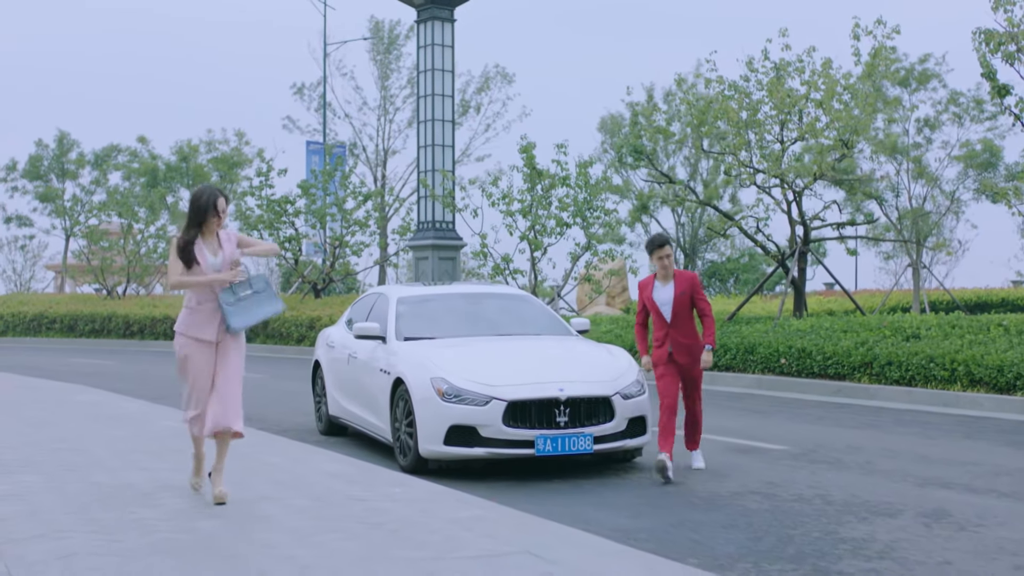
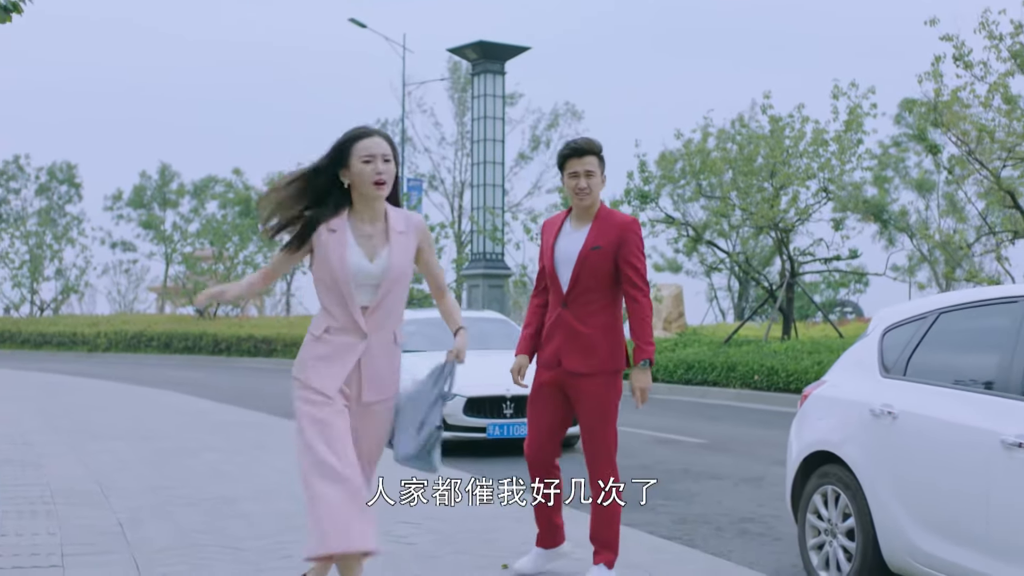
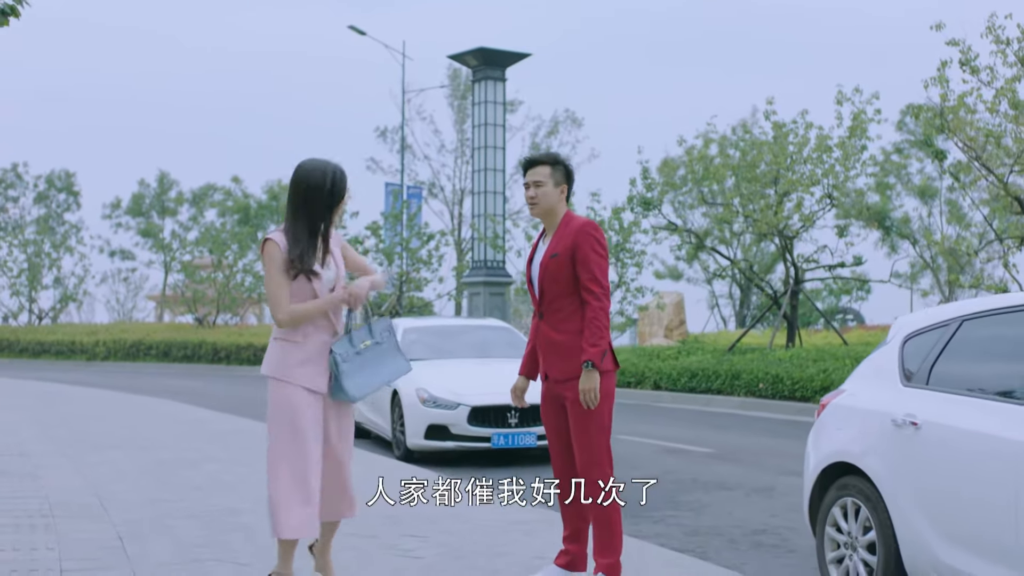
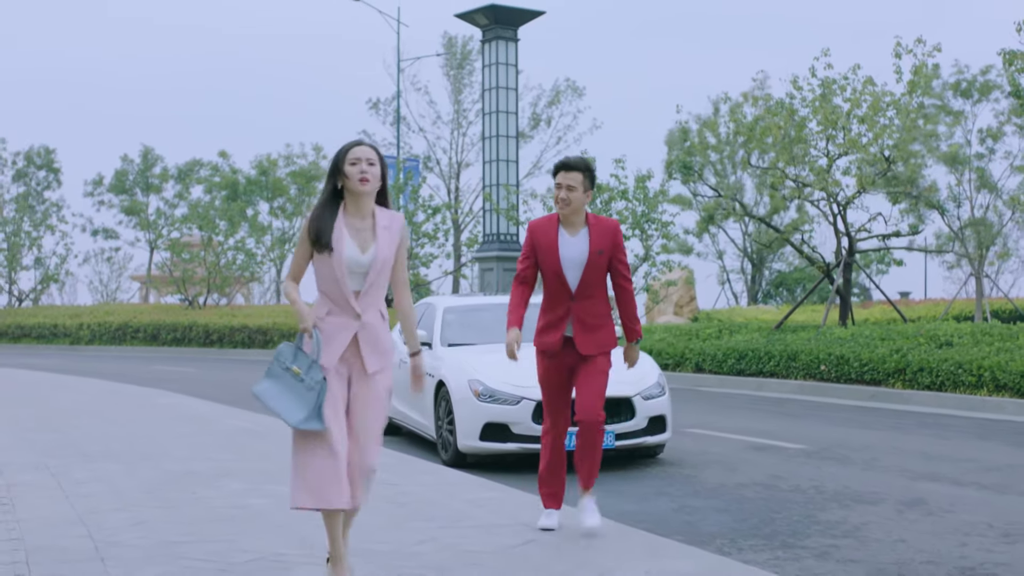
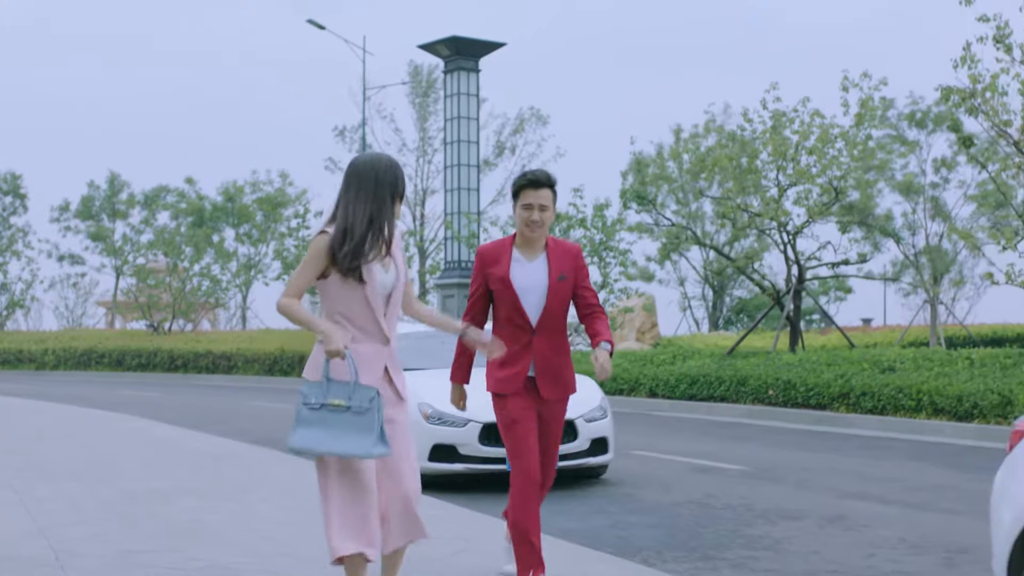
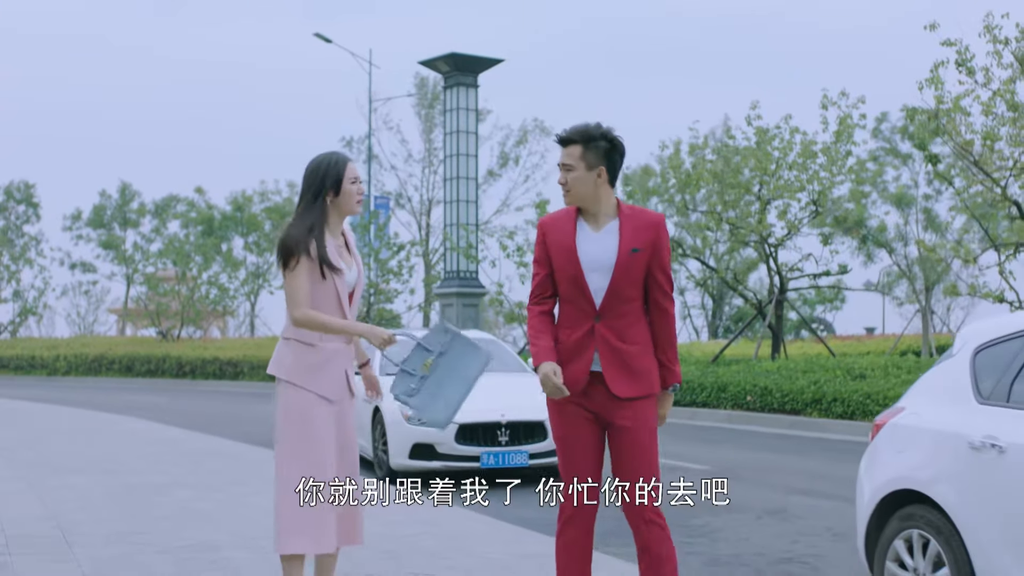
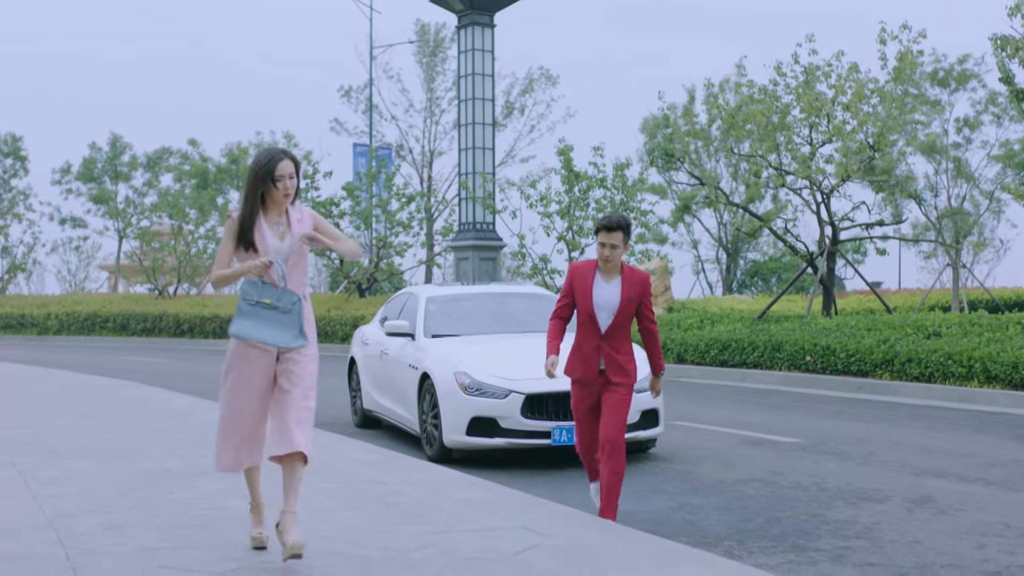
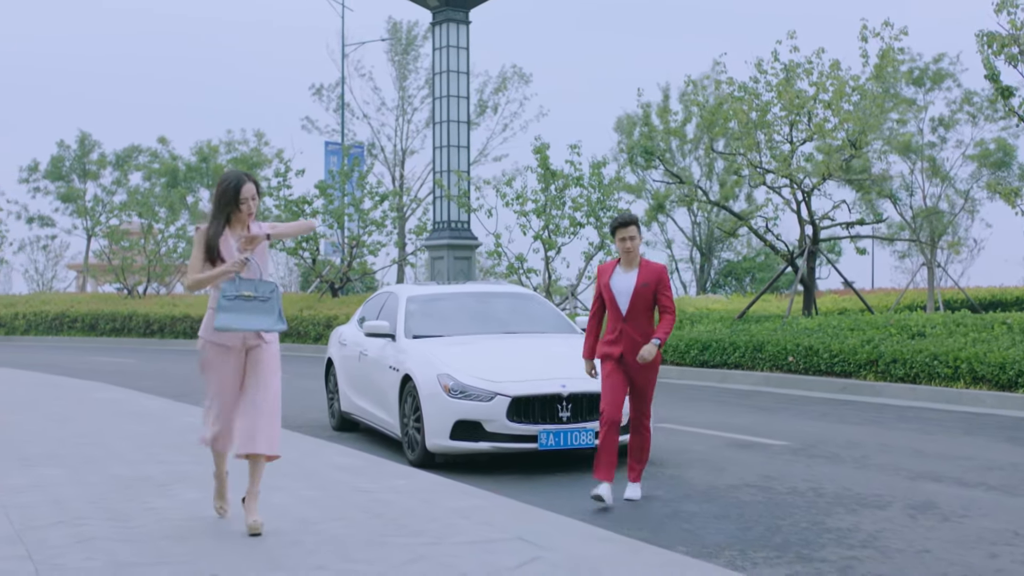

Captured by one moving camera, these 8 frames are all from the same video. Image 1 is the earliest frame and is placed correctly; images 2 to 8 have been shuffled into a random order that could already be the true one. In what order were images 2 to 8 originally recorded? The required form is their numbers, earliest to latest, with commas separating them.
8, 7, 4, 5, 6, 3, 2
